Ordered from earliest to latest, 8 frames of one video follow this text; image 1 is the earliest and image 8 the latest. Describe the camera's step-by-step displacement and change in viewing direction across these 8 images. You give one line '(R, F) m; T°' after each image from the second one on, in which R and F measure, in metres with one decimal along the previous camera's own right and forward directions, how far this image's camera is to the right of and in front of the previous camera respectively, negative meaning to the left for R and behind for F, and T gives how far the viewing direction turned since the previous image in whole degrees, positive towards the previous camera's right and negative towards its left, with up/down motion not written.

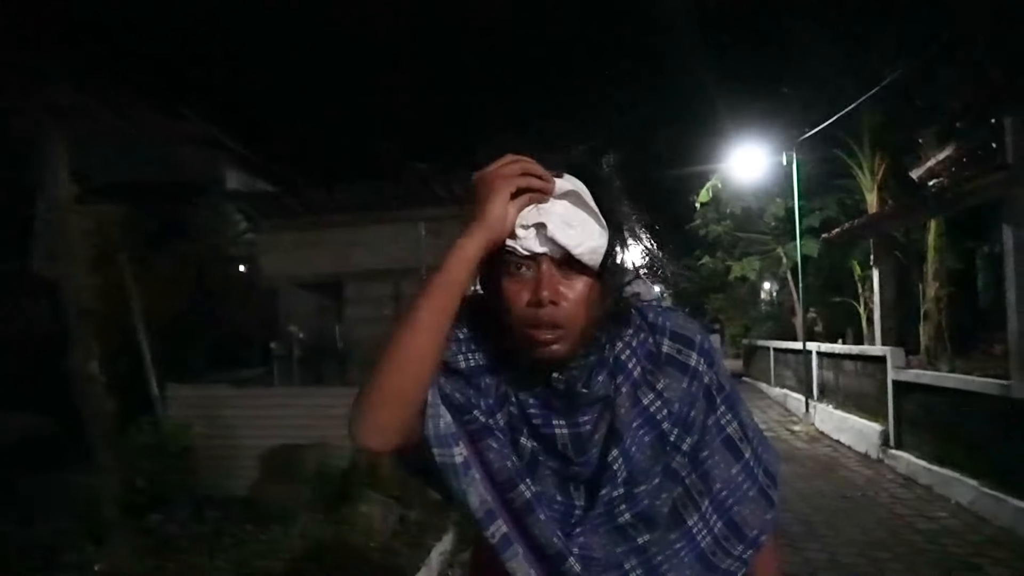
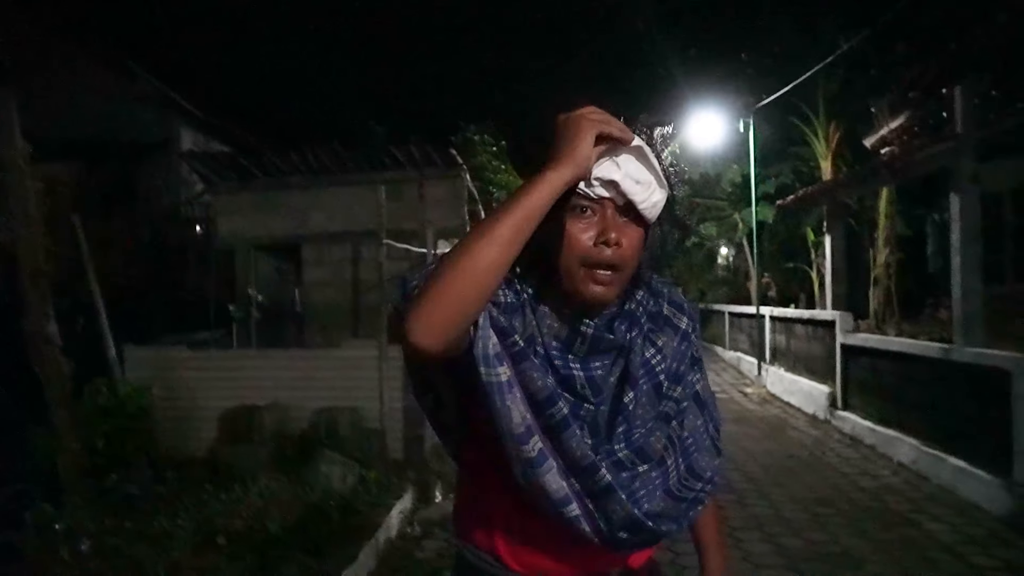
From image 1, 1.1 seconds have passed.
(0.0, -0.1) m; +3°
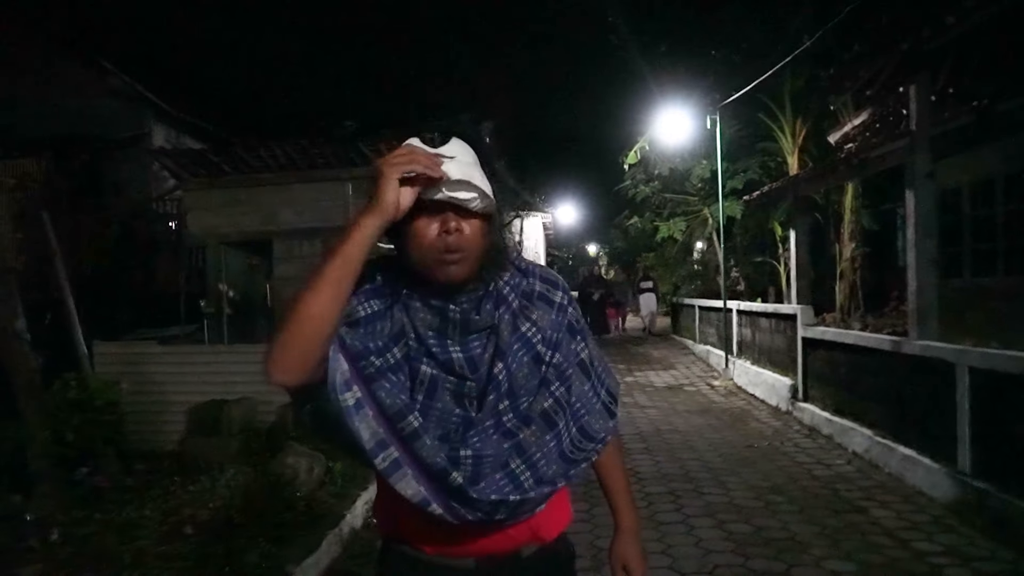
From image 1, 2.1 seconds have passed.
(+0.1, -0.2) m; +1°
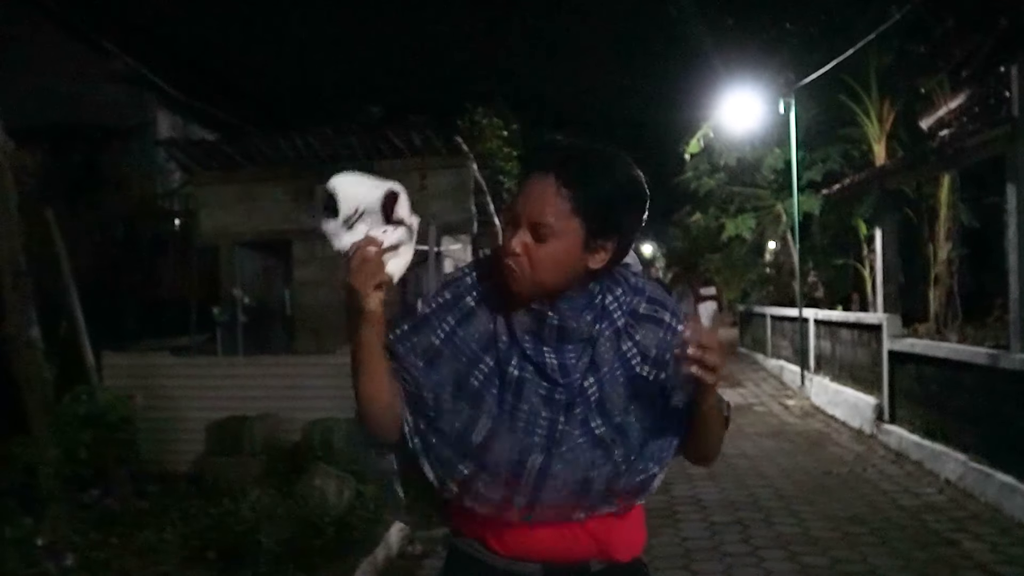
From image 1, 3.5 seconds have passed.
(0.0, +0.6) m; -3°
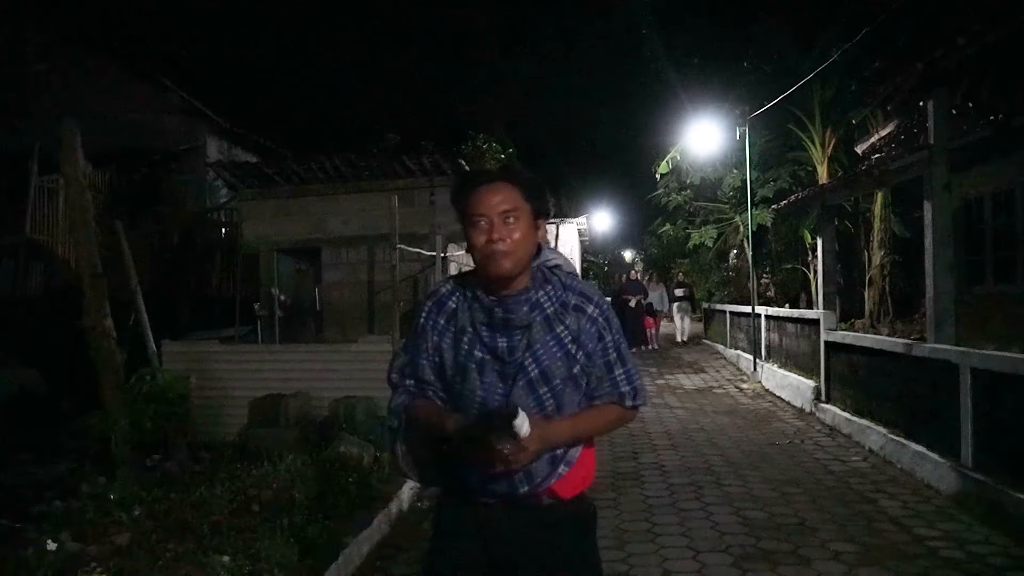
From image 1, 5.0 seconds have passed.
(-0.1, -1.2) m; +1°
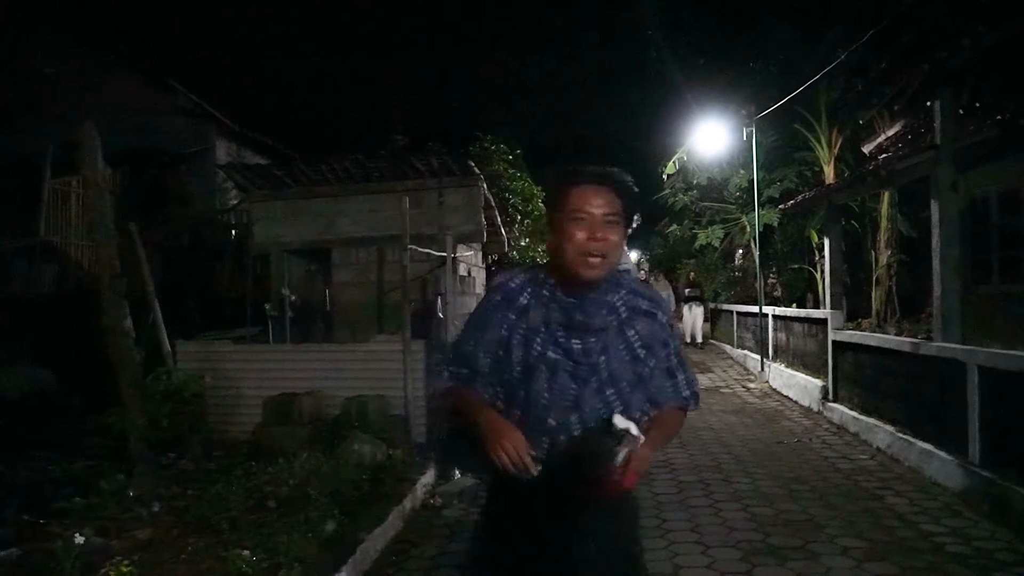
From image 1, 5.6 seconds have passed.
(0.0, -0.1) m; 0°
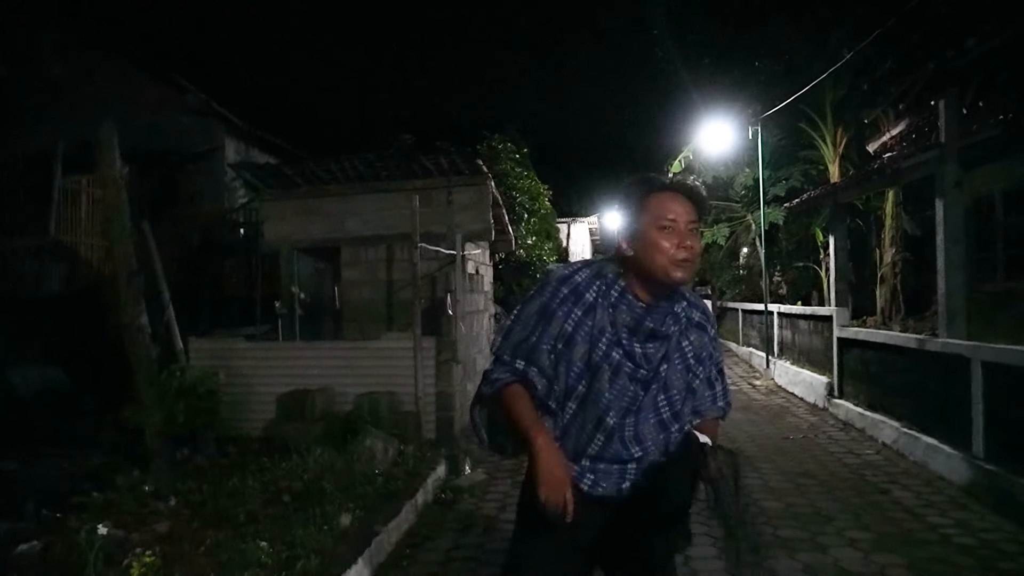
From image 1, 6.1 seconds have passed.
(-0.1, -0.1) m; 0°
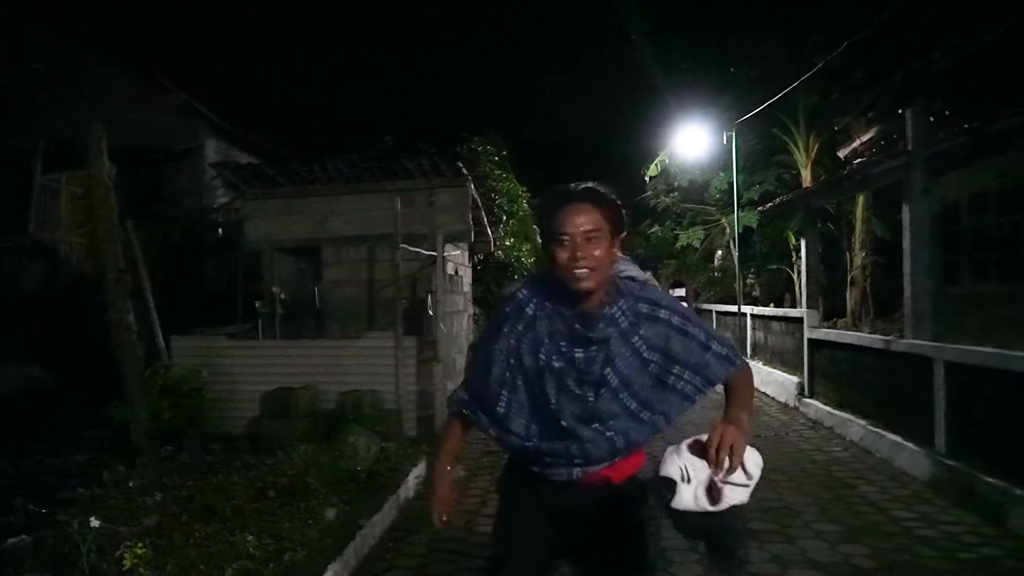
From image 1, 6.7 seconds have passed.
(0.0, -0.2) m; +2°
